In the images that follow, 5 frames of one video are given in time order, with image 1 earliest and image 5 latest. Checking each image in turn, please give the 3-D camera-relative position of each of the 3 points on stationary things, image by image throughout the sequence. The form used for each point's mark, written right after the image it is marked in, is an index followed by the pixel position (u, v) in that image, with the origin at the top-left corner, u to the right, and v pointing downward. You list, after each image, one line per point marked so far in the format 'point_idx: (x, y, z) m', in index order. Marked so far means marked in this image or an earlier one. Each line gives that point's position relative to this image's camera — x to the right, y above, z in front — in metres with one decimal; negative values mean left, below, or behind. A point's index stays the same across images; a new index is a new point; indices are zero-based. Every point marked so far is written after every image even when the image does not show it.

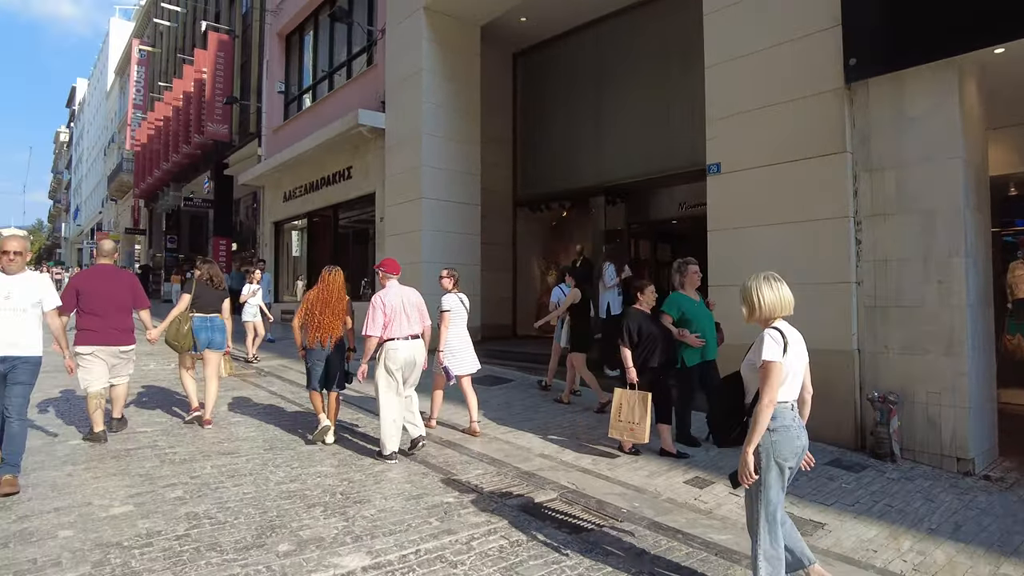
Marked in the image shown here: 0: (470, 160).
0: (-0.8, +2.5, +13.0) m
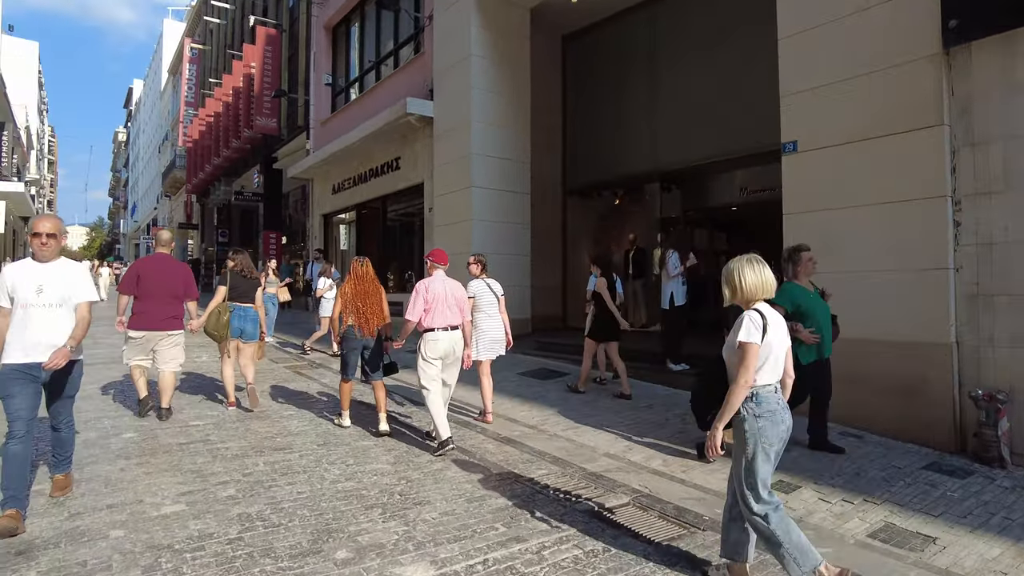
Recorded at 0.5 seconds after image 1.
0: (+0.2, +2.6, +12.7) m
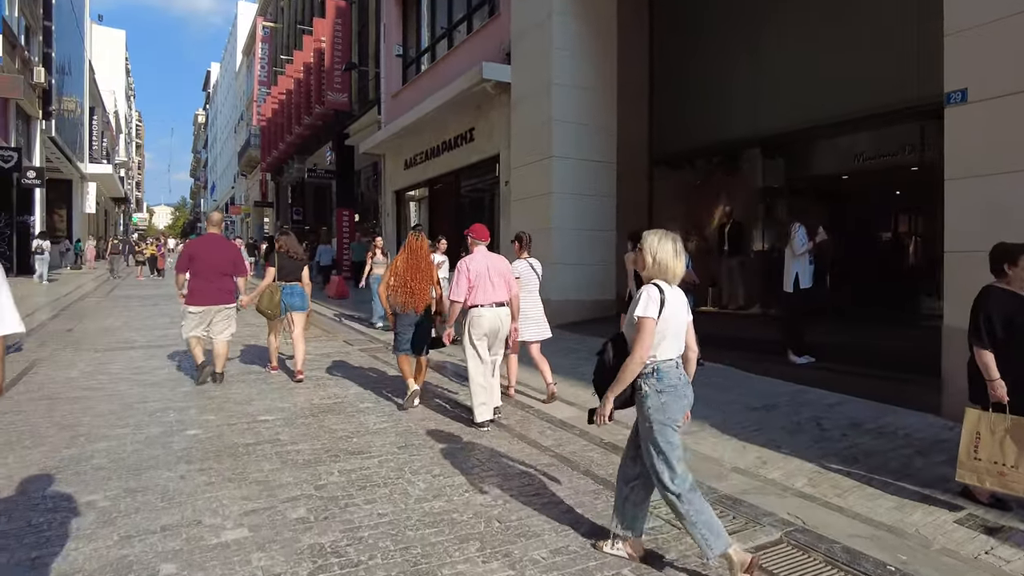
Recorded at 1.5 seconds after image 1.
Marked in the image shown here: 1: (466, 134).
0: (+1.6, +3.0, +11.6) m
1: (-1.0, +3.3, +14.6) m
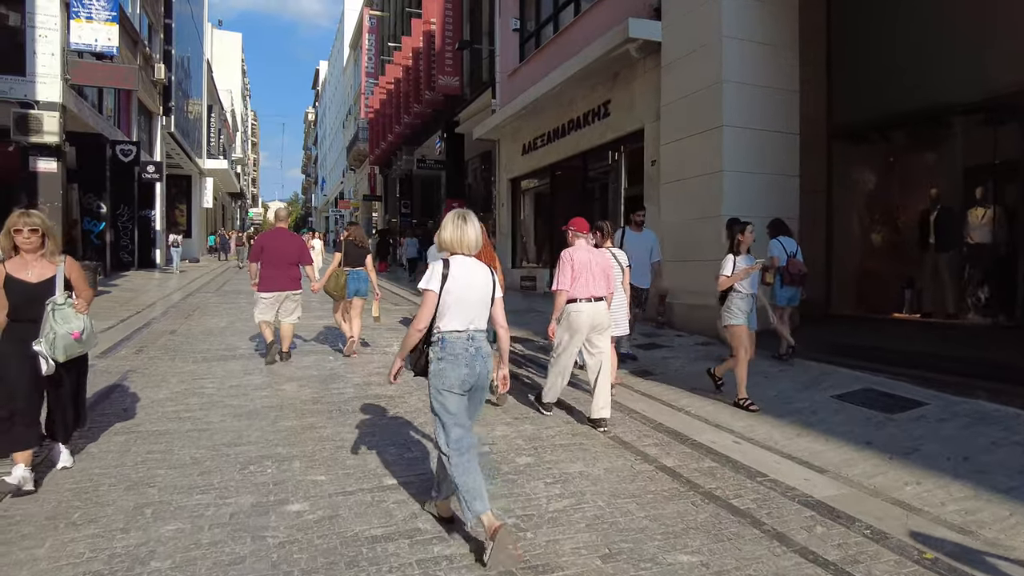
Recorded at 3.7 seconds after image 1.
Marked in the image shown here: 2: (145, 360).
0: (+3.8, +3.0, +9.4) m
1: (+1.6, +3.4, +12.7) m
2: (-4.3, -0.9, +8.0) m
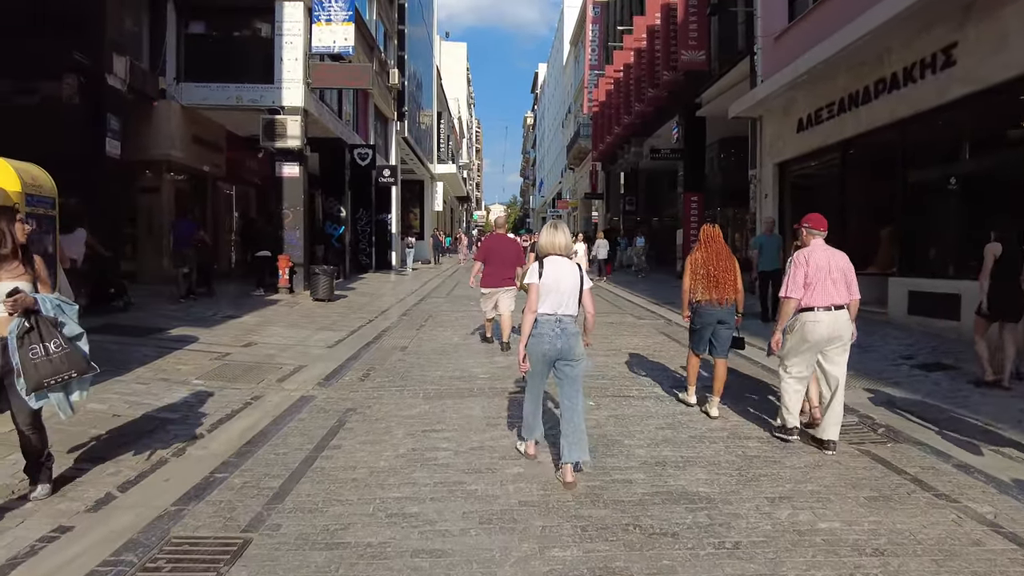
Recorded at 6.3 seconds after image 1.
0: (+6.8, +2.7, +5.5) m
1: (+5.8, +3.1, +9.2) m
2: (-1.4, -1.0, +6.6) m
